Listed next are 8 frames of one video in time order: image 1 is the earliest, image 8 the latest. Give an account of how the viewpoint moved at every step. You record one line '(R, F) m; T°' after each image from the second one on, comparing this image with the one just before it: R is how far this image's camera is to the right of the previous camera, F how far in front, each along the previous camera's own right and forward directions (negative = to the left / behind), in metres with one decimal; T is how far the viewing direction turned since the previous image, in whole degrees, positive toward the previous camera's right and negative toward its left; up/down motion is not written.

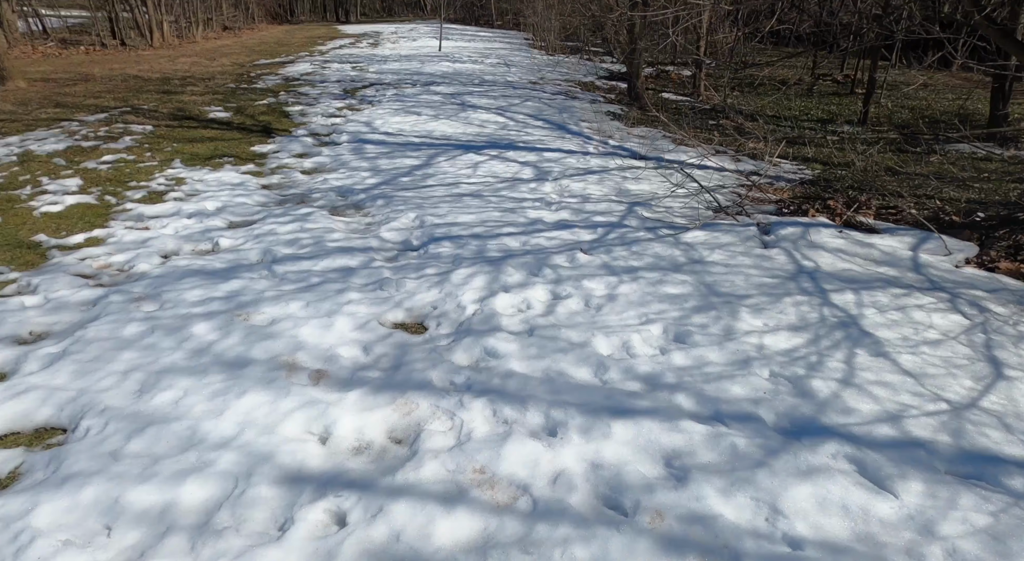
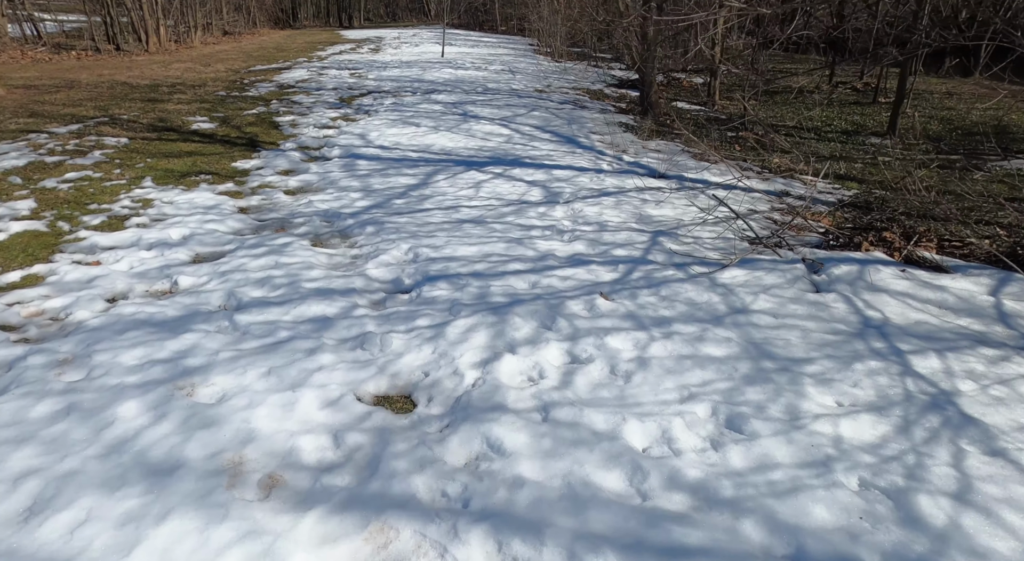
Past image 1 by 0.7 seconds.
(0.0, +0.7) m; 0°
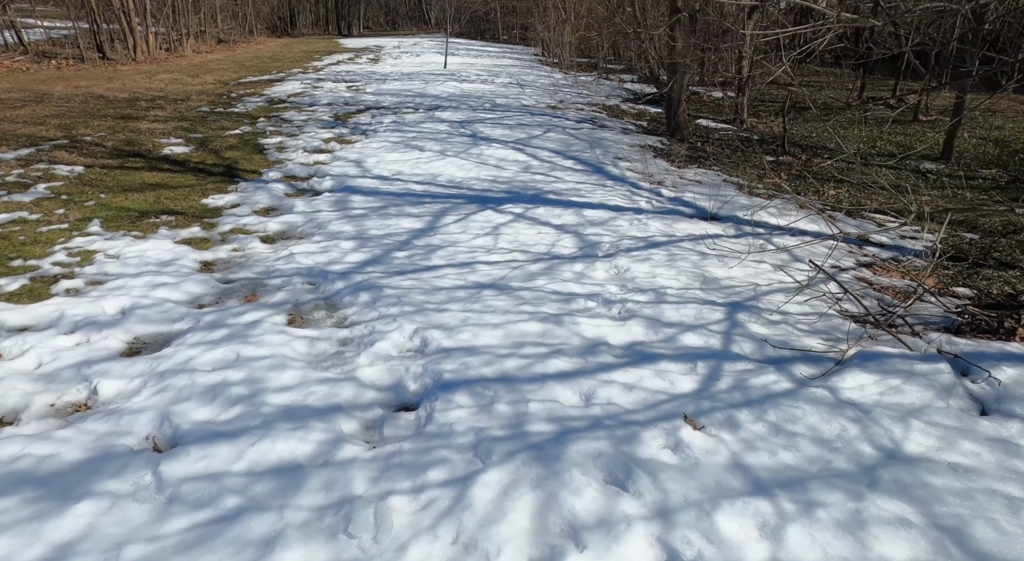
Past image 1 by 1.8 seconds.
(-0.2, +1.2) m; 0°
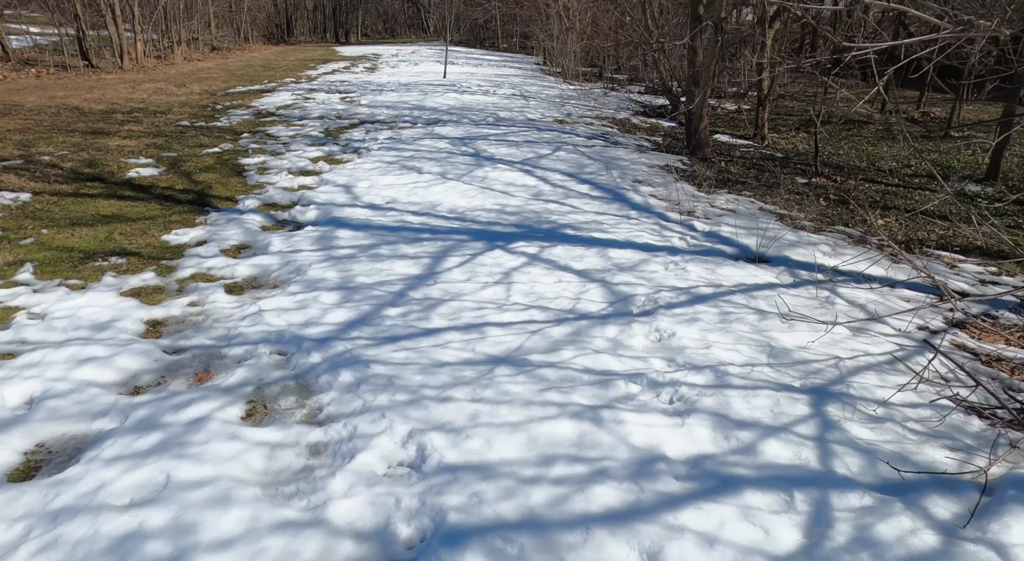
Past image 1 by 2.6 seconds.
(-0.1, +0.9) m; 0°
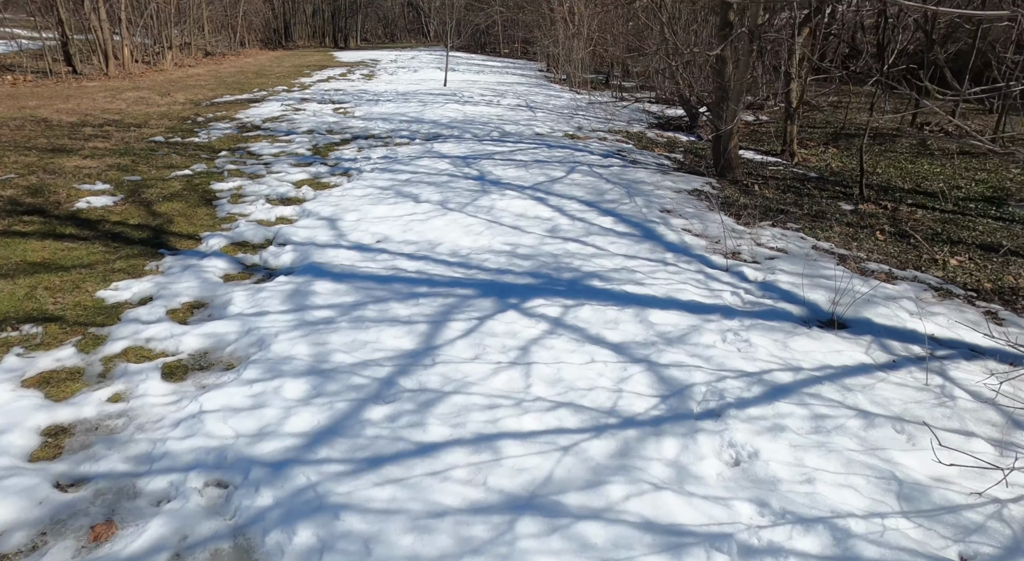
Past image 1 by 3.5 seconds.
(-0.1, +1.0) m; 0°
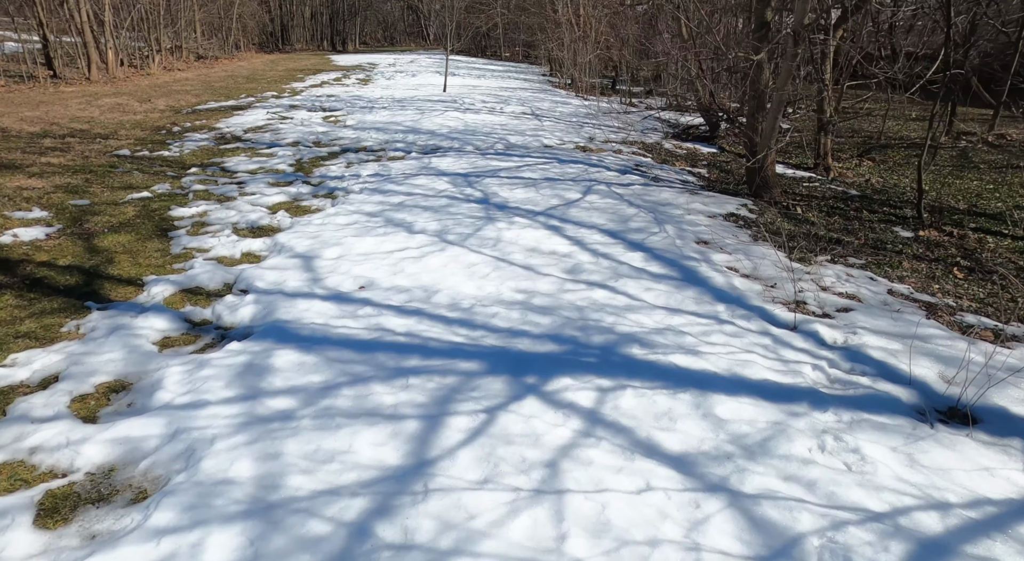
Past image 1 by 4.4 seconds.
(-0.1, +1.1) m; 0°
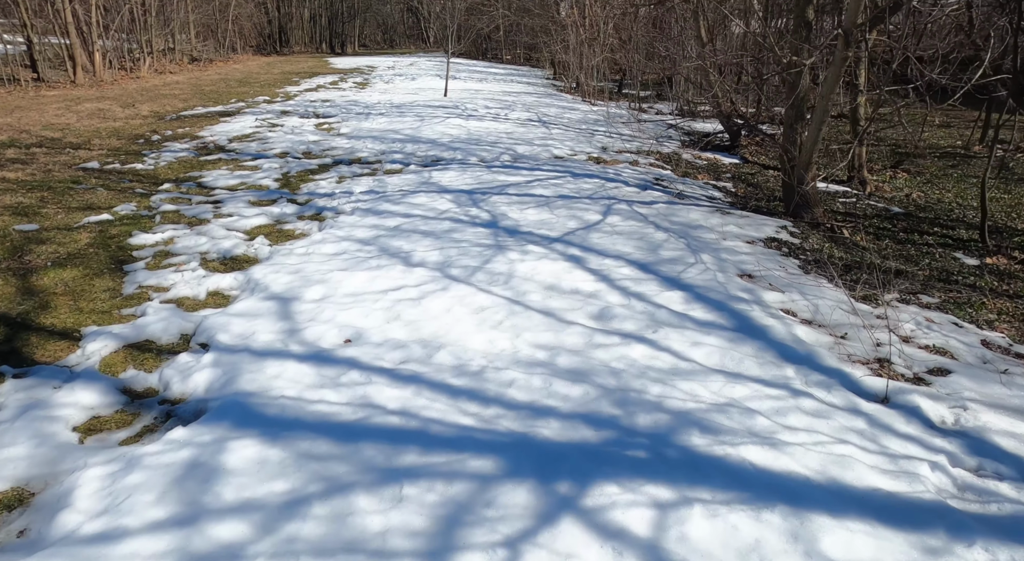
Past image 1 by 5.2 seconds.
(-0.1, +0.9) m; 0°
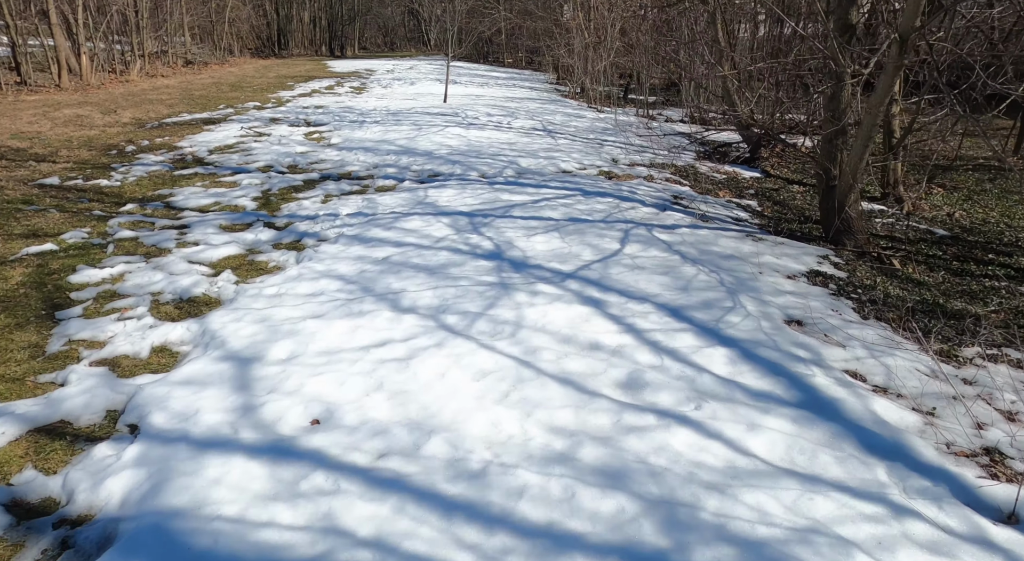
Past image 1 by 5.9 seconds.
(0.0, +0.8) m; 0°
